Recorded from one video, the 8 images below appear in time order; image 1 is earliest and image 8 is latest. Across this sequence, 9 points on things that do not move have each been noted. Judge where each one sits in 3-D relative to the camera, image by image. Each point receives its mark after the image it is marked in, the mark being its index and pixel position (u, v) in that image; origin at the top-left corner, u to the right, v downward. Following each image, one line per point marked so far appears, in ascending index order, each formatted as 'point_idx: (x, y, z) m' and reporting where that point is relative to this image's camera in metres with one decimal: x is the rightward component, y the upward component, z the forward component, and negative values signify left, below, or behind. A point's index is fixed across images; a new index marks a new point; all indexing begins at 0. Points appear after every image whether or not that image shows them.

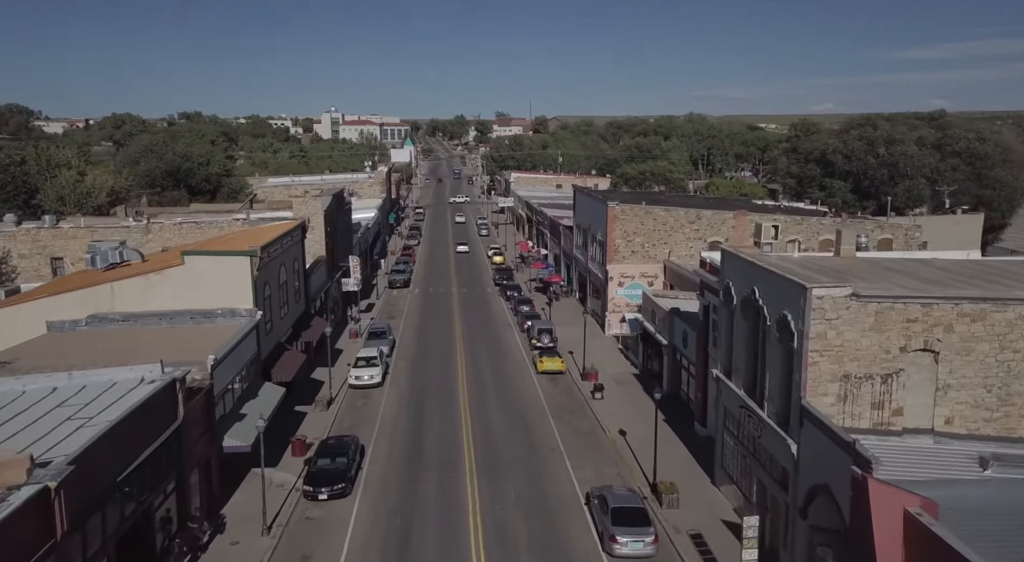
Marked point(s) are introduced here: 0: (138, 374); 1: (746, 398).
0: (-8.6, -2.2, +18.4) m
1: (+5.8, -2.9, +19.9) m
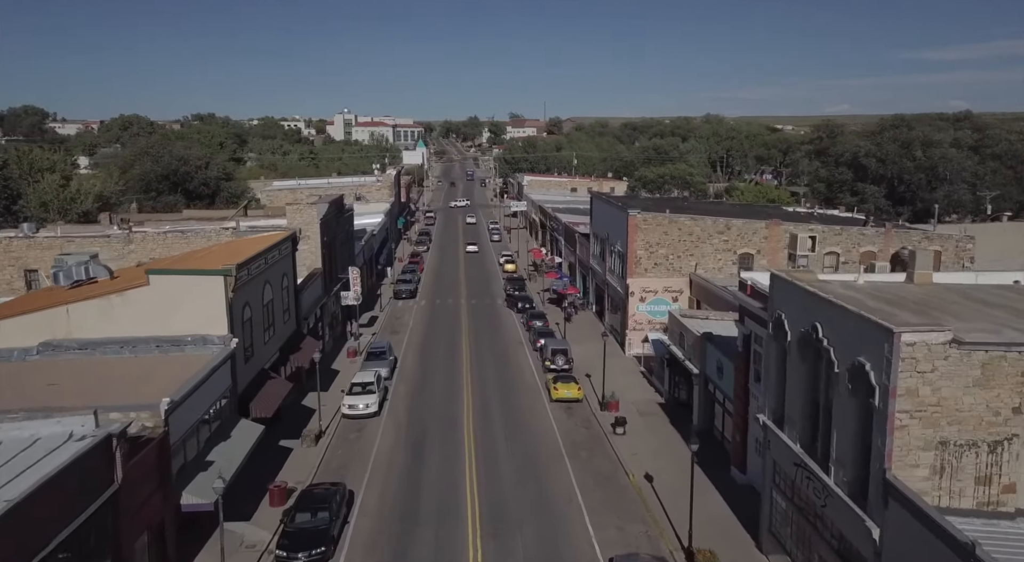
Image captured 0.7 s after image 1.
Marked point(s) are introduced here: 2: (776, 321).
0: (-8.5, -2.8, +15.2) m
1: (+6.0, -3.6, +16.4) m
2: (+6.0, -0.9, +18.1) m
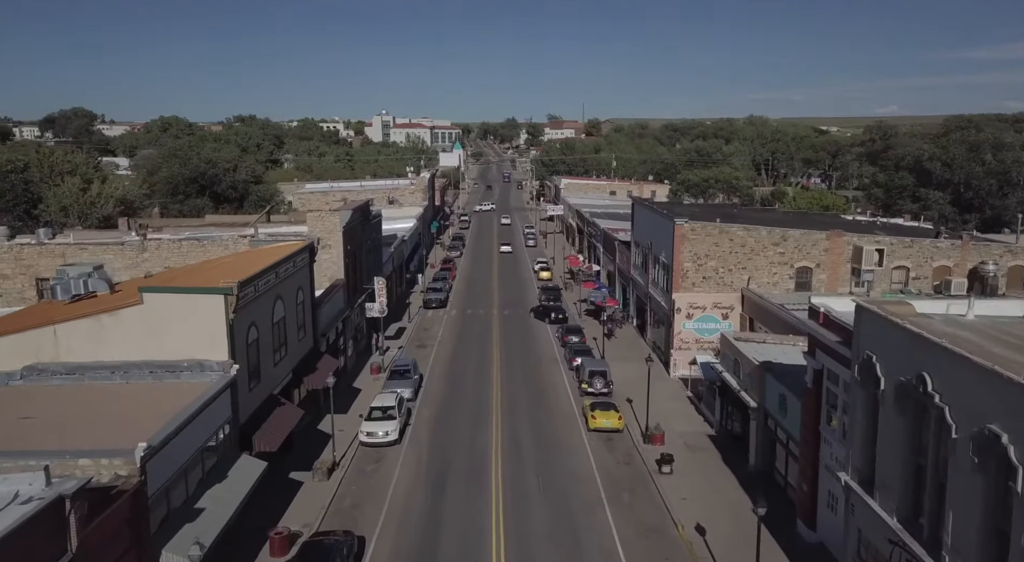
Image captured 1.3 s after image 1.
0: (-8.0, -3.3, +12.8) m
1: (+6.5, -4.2, +13.3) m
2: (+6.6, -1.5, +15.1) m
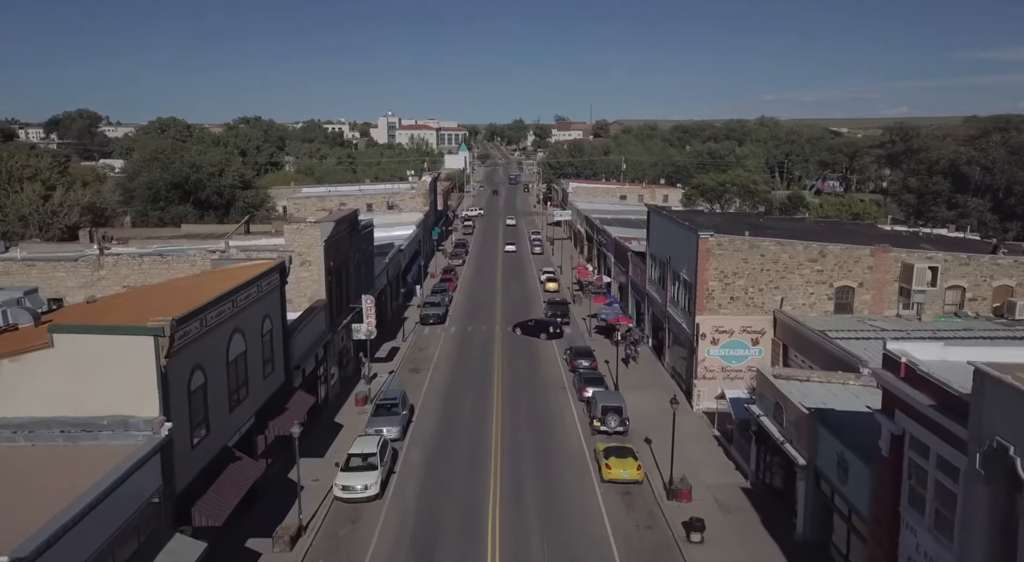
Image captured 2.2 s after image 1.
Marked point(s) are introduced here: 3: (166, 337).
0: (-8.1, -4.1, +8.8) m
1: (+6.4, -5.0, +9.2) m
2: (+6.5, -2.3, +11.0) m
3: (-7.3, -1.2, +16.8) m
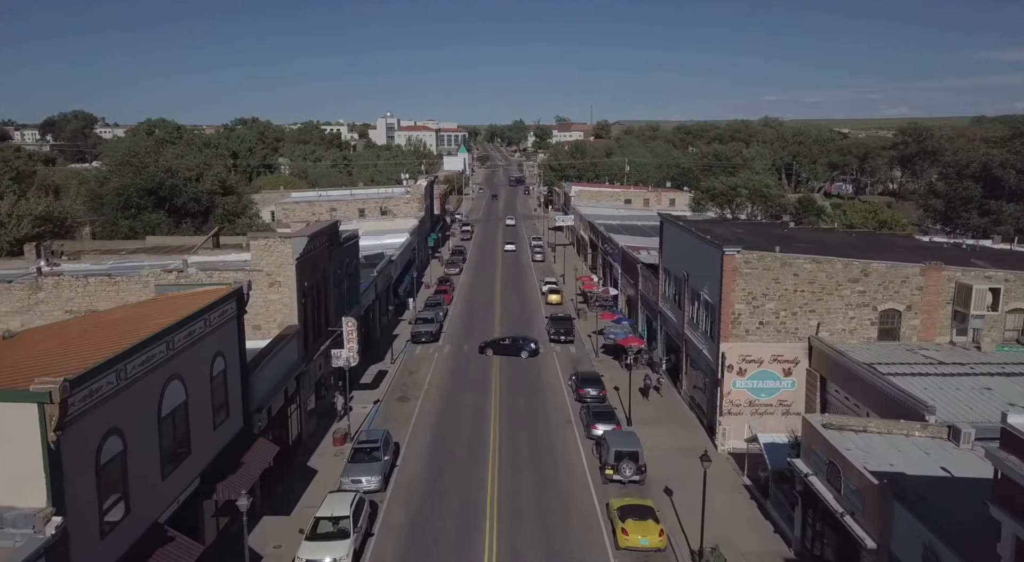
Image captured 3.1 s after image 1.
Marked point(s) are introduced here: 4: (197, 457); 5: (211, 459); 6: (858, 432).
0: (-8.2, -4.8, +4.9) m
1: (+6.4, -5.8, +5.3) m
2: (+6.5, -3.1, +7.1) m
3: (-7.3, -2.0, +12.9) m
4: (-7.4, -4.1, +18.9) m
5: (-7.5, -4.4, +19.8) m
6: (+8.6, -3.7, +19.8) m
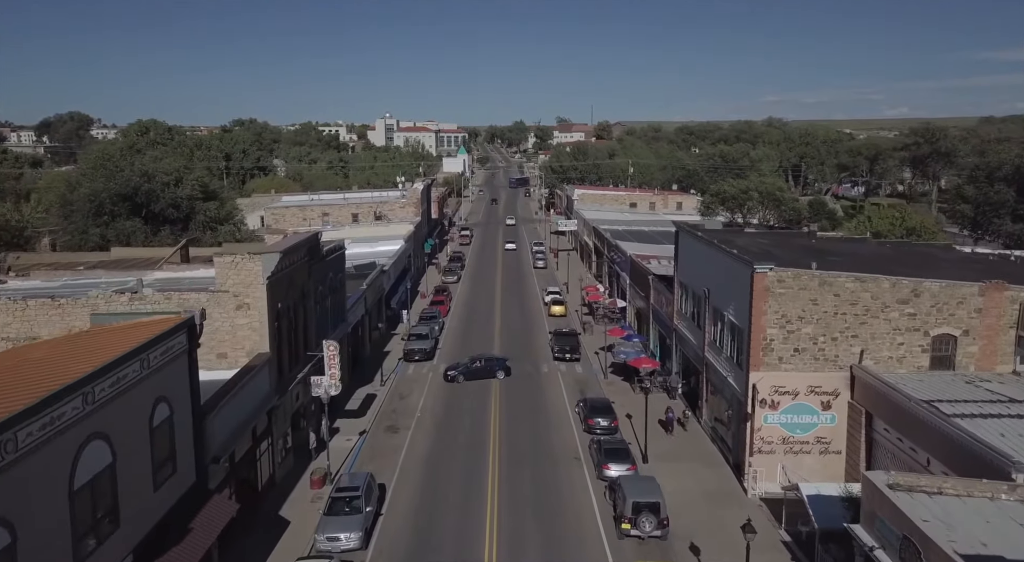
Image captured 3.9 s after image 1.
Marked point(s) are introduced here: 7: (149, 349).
0: (-8.1, -5.5, +1.5) m
1: (+6.4, -6.4, +1.9) m
2: (+6.5, -3.7, +3.6) m
3: (-7.3, -2.6, +9.5) m
4: (-7.4, -4.8, +15.5) m
5: (-7.4, -5.0, +16.4) m
6: (+8.6, -4.4, +16.4) m
7: (-7.5, -1.4, +16.6) m
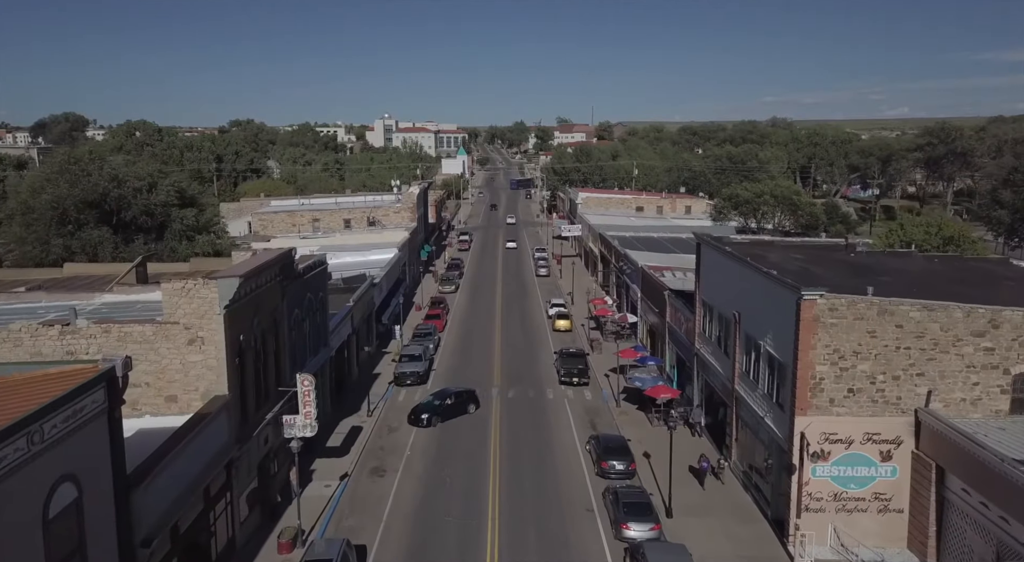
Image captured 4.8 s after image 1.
0: (-8.1, -6.2, -2.3) m
1: (+6.5, -7.1, -1.9) m
2: (+6.6, -4.4, -0.2) m
3: (-7.2, -3.3, +5.6) m
4: (-7.3, -5.5, +11.7) m
5: (-7.4, -5.8, +12.6) m
6: (+8.7, -5.1, +12.6) m
7: (-7.4, -2.2, +12.8) m
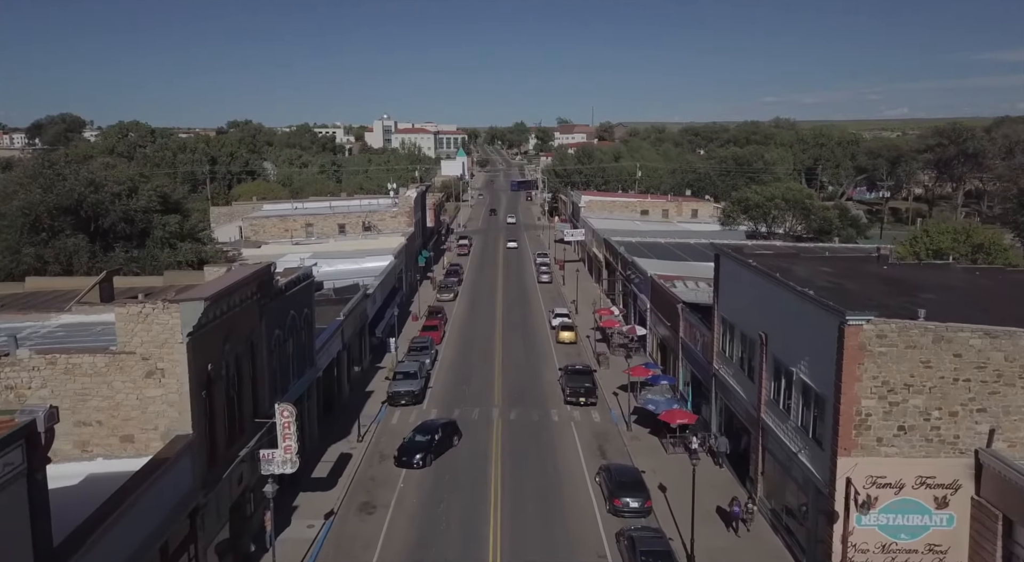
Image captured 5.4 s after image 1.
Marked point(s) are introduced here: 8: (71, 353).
0: (-8.0, -6.7, -4.9) m
1: (+6.5, -7.6, -4.5) m
2: (+6.7, -4.9, -2.7) m
3: (-7.1, -3.9, +3.1) m
4: (-7.3, -6.0, +9.1) m
5: (-7.3, -6.3, +10.1) m
6: (+8.8, -5.6, +10.1) m
7: (-7.4, -2.7, +10.2) m
8: (-10.0, -1.6, +18.1) m
